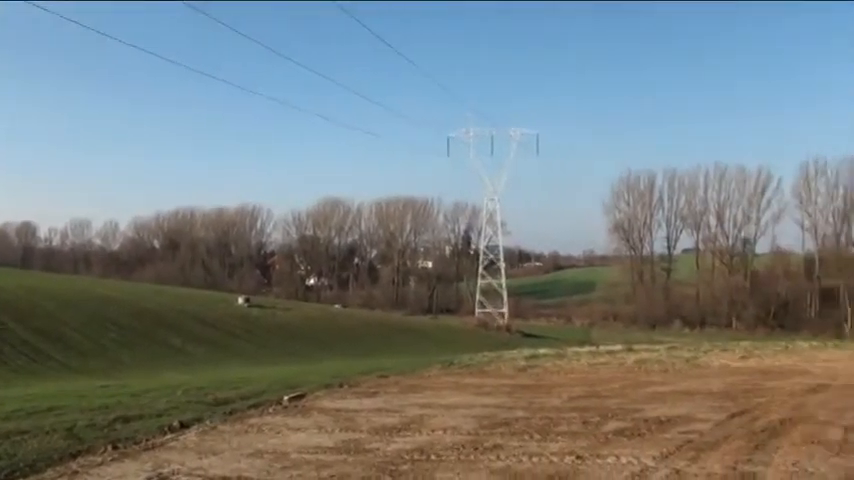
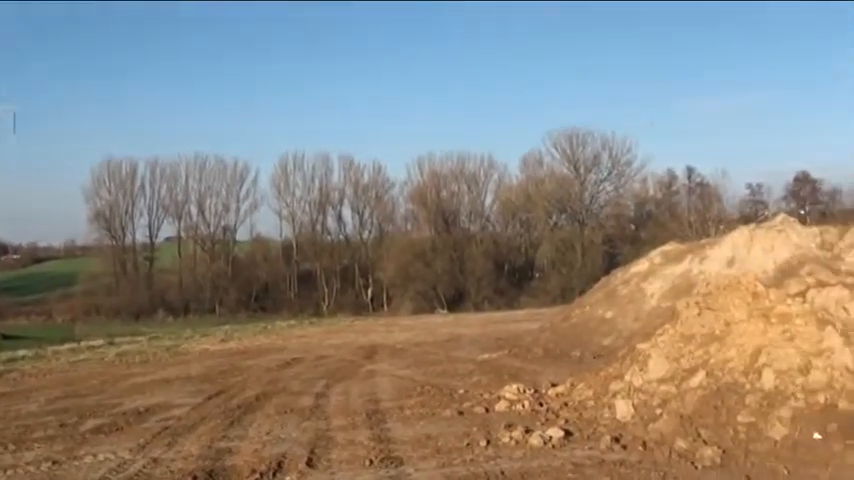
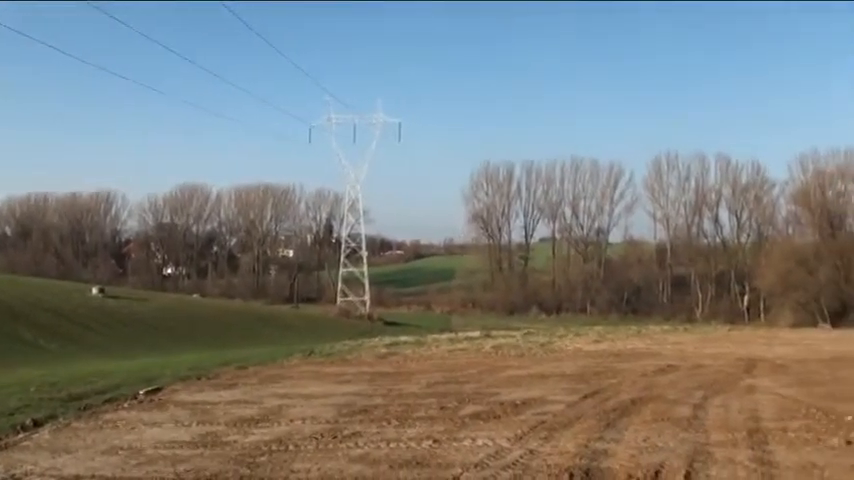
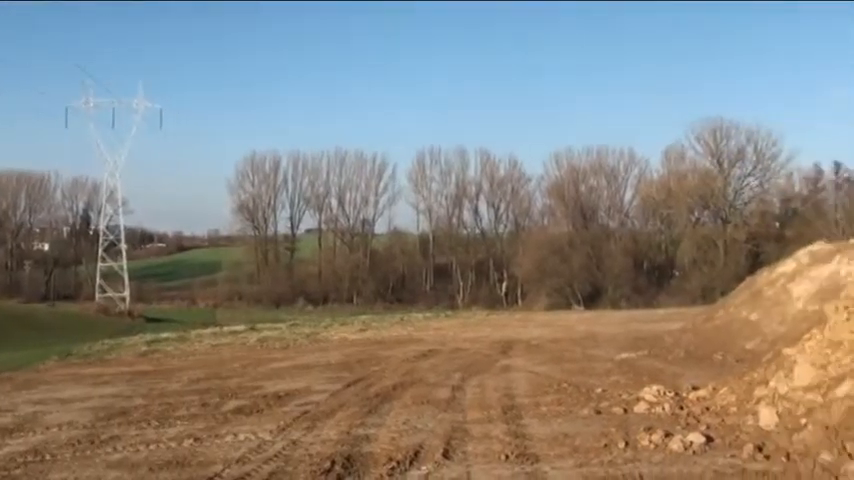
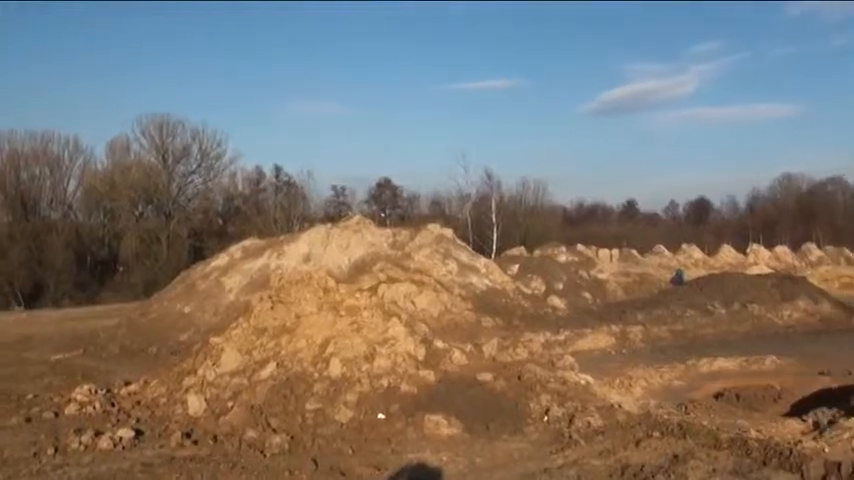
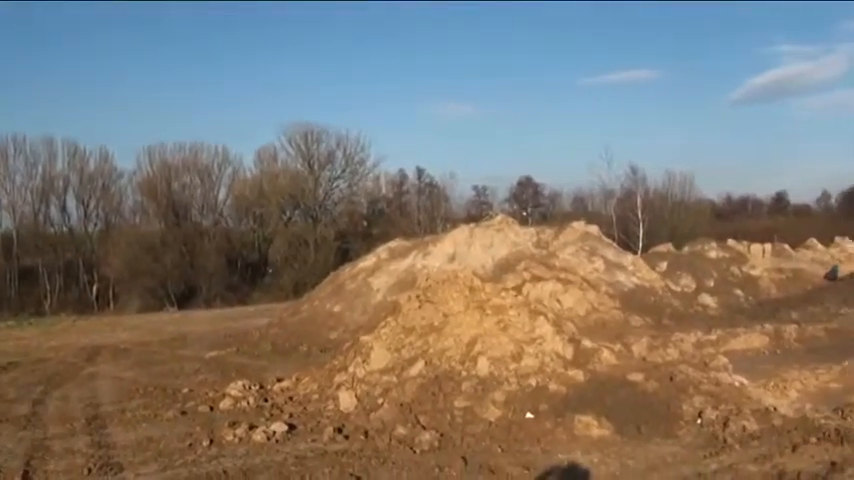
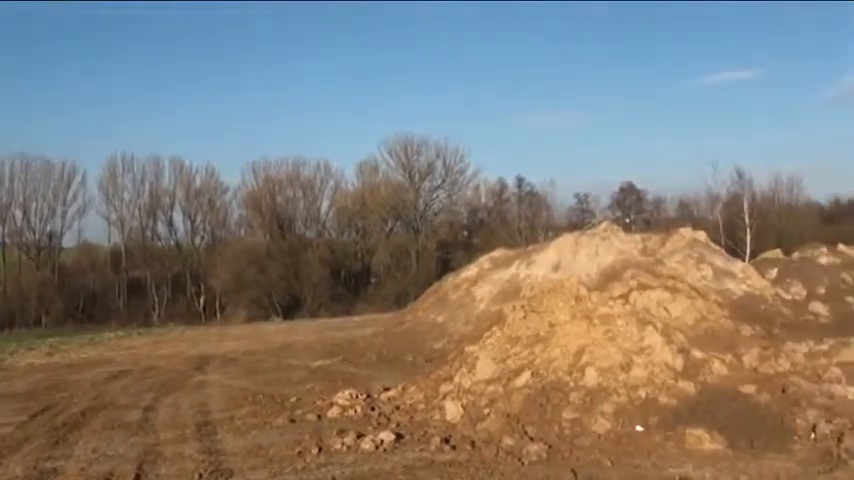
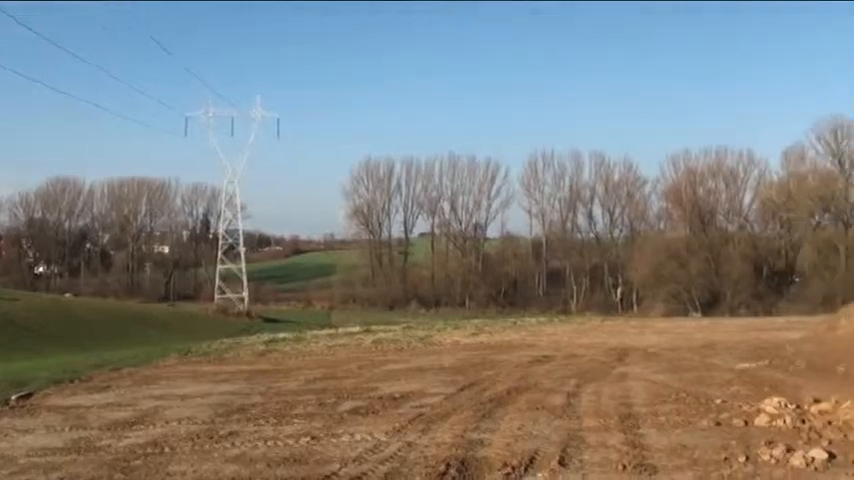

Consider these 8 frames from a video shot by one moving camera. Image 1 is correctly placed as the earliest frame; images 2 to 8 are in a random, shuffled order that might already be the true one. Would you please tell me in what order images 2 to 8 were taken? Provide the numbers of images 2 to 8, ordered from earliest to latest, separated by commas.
3, 8, 4, 2, 7, 6, 5
